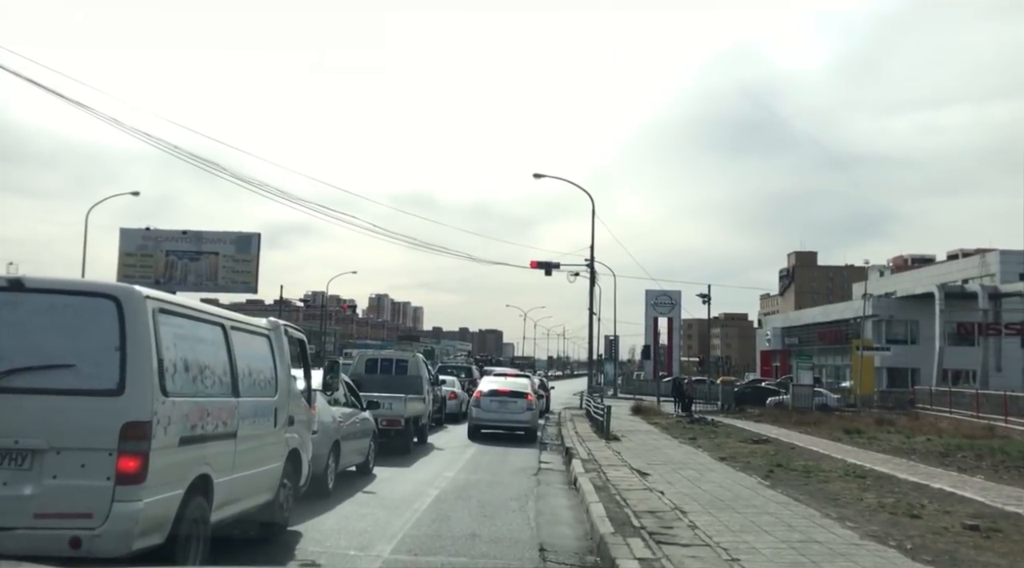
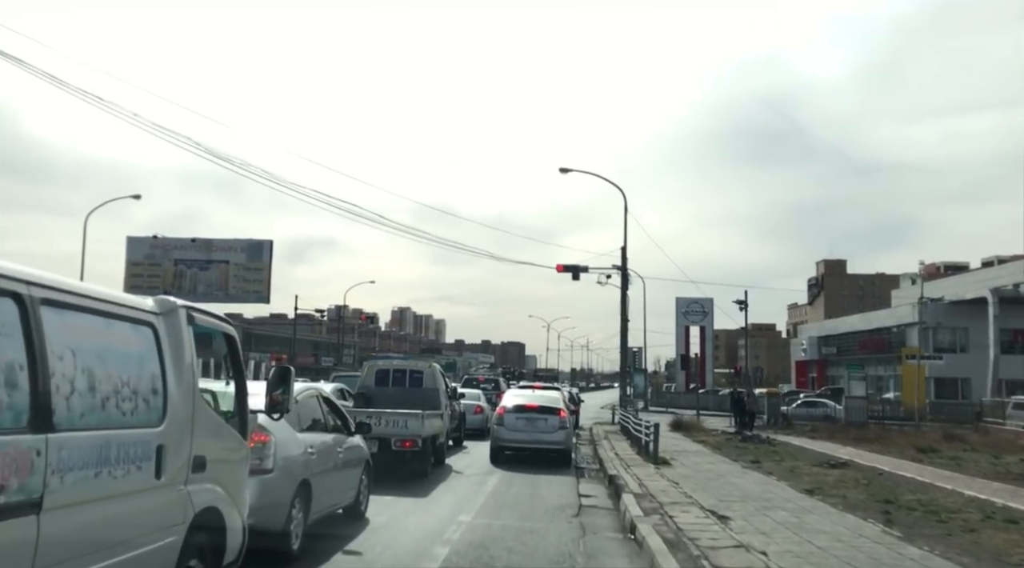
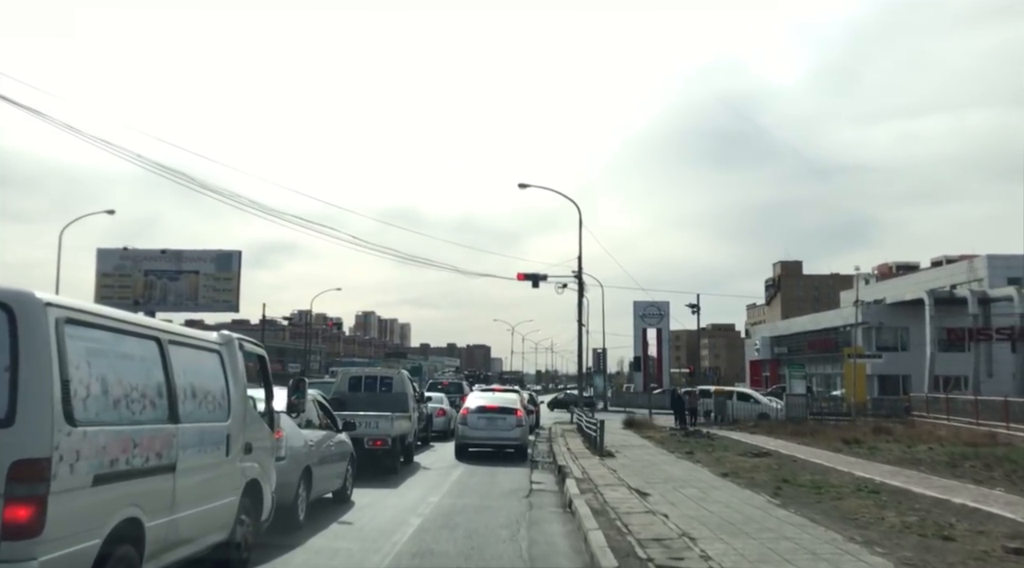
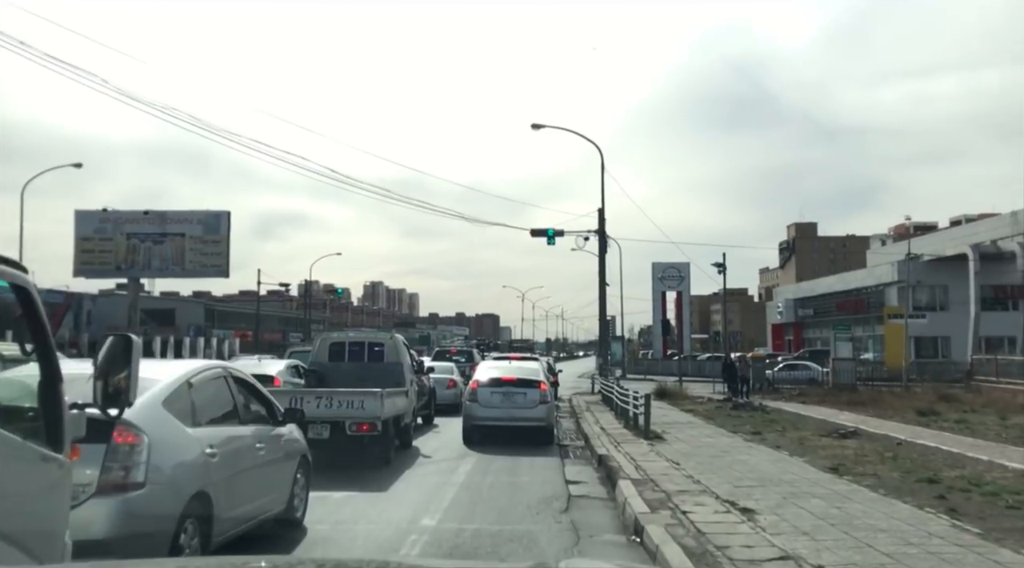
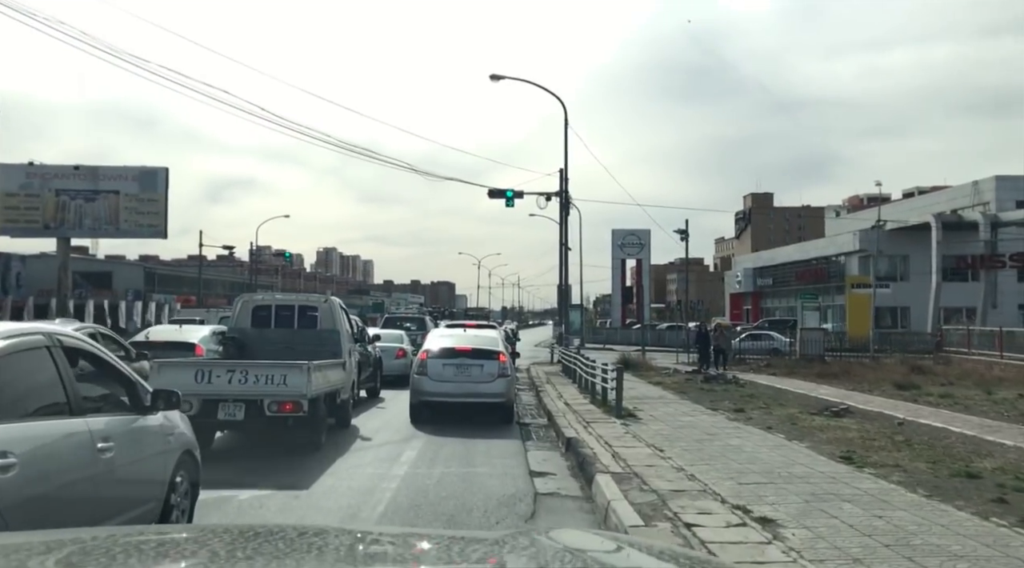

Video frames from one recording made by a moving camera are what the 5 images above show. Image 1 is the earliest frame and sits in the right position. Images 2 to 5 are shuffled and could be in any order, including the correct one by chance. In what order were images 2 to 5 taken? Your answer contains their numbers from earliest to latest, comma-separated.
3, 2, 4, 5
